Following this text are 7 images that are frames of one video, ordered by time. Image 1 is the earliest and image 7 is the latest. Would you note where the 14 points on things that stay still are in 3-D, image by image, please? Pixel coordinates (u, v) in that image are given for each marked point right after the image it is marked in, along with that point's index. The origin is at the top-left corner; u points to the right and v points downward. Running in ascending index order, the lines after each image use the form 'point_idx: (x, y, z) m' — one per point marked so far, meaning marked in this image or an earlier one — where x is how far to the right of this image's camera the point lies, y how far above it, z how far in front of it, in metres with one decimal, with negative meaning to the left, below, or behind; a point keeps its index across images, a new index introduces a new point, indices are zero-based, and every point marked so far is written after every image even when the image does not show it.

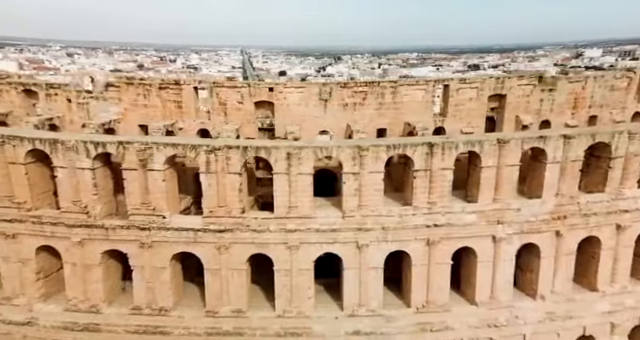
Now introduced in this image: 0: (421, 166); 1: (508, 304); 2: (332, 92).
0: (+2.6, +0.1, +10.9) m
1: (+5.3, -3.7, +12.2) m
2: (+0.4, +2.2, +12.2) m
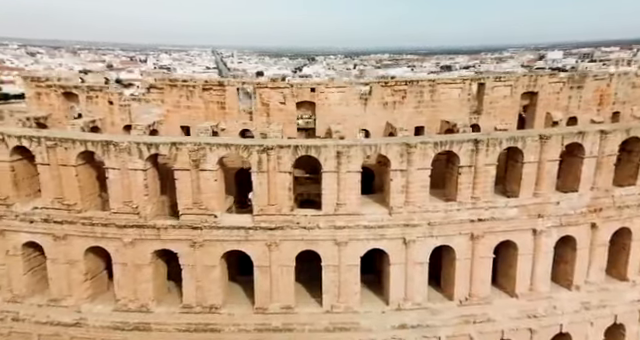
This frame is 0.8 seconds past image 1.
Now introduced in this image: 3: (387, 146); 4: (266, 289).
0: (+3.8, +0.2, +11.2) m
1: (+6.4, -3.5, +12.5) m
2: (+1.5, +2.2, +12.4) m
3: (+1.7, +0.6, +10.7) m
4: (-1.4, -3.1, +11.3) m
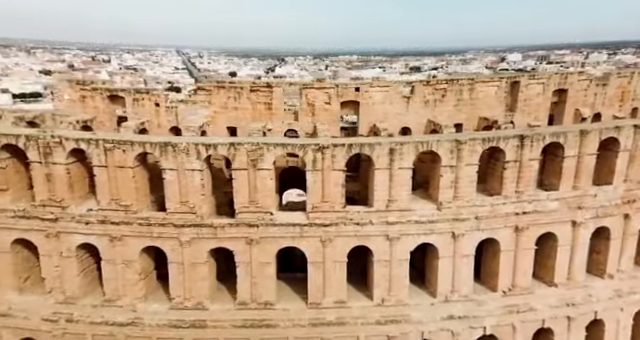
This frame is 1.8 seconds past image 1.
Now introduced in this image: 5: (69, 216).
0: (+5.1, +0.3, +11.7) m
1: (+7.8, -3.4, +13.1) m
2: (+2.8, +2.3, +12.8) m
3: (+3.0, +0.7, +11.1) m
4: (0.0, -3.0, +11.6) m
5: (-6.3, -1.1, +11.1) m
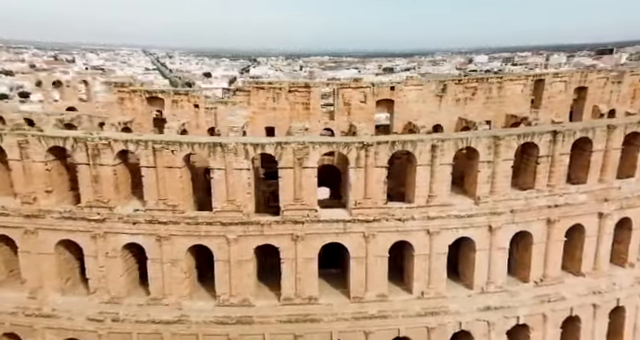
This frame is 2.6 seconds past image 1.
0: (+6.2, +0.5, +12.2) m
1: (+8.9, -3.2, +13.7) m
2: (+3.8, +2.4, +13.2) m
3: (+4.1, +0.8, +11.5) m
4: (+1.1, -3.0, +11.9) m
5: (-5.2, -1.2, +11.3) m
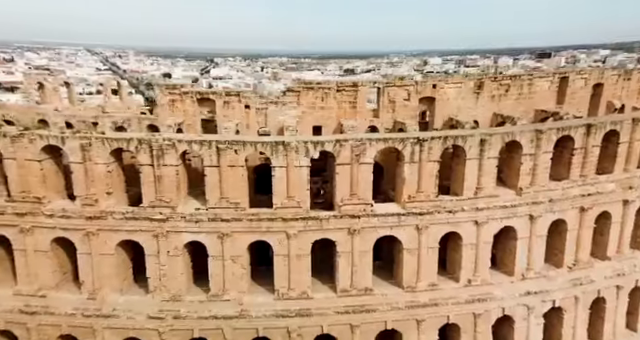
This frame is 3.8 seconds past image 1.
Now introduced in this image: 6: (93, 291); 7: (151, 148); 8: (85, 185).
0: (+7.6, +0.7, +13.0) m
1: (+10.3, -2.9, +14.6) m
2: (+5.1, +2.6, +13.9) m
3: (+5.5, +1.0, +12.2) m
4: (+2.6, -2.8, +12.5) m
5: (-3.6, -1.2, +11.5) m
6: (-6.2, -3.3, +12.0) m
7: (-4.3, +0.5, +11.2) m
8: (-6.1, -0.4, +11.4) m
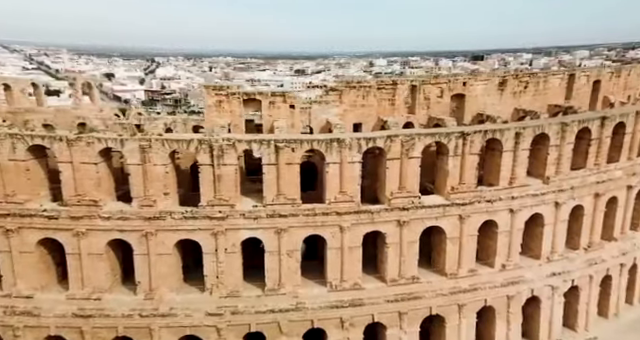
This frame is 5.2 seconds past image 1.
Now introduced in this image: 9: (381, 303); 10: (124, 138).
0: (+8.9, +1.1, +14.1) m
1: (+11.5, -2.4, +16.0) m
2: (+6.3, +2.9, +14.8) m
3: (+6.9, +1.3, +13.2) m
4: (+4.0, -2.6, +13.3) m
5: (-2.2, -1.1, +11.8) m
6: (-4.7, -3.3, +12.1) m
7: (-2.8, +0.6, +11.4) m
8: (-4.6, -0.4, +11.5) m
9: (+1.8, -3.8, +12.7) m
10: (-4.9, +0.8, +11.1) m
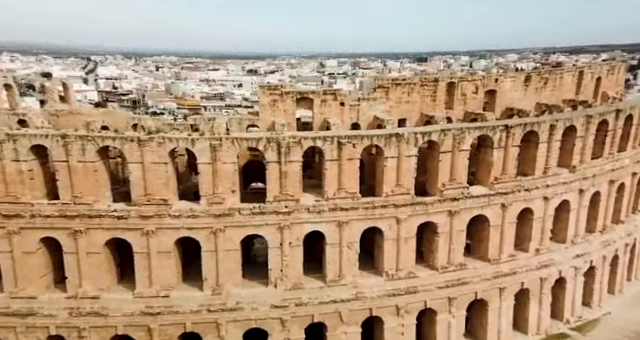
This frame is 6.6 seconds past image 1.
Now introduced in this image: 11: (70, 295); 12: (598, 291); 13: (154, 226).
0: (+10.3, +1.5, +15.4) m
1: (+12.9, -2.0, +17.5) m
2: (+7.6, +3.3, +15.9) m
3: (+8.4, +1.6, +14.3) m
4: (+5.7, -2.3, +14.2) m
5: (-0.4, -1.0, +12.2) m
6: (-2.9, -3.3, +12.3) m
7: (-1.1, +0.6, +11.7) m
8: (-2.8, -0.4, +11.7) m
9: (+3.5, -3.6, +13.4) m
10: (-3.2, +0.8, +11.3) m
11: (-6.7, -3.4, +11.9) m
12: (+10.9, -4.7, +17.3) m
13: (-4.4, -1.5, +11.6) m
